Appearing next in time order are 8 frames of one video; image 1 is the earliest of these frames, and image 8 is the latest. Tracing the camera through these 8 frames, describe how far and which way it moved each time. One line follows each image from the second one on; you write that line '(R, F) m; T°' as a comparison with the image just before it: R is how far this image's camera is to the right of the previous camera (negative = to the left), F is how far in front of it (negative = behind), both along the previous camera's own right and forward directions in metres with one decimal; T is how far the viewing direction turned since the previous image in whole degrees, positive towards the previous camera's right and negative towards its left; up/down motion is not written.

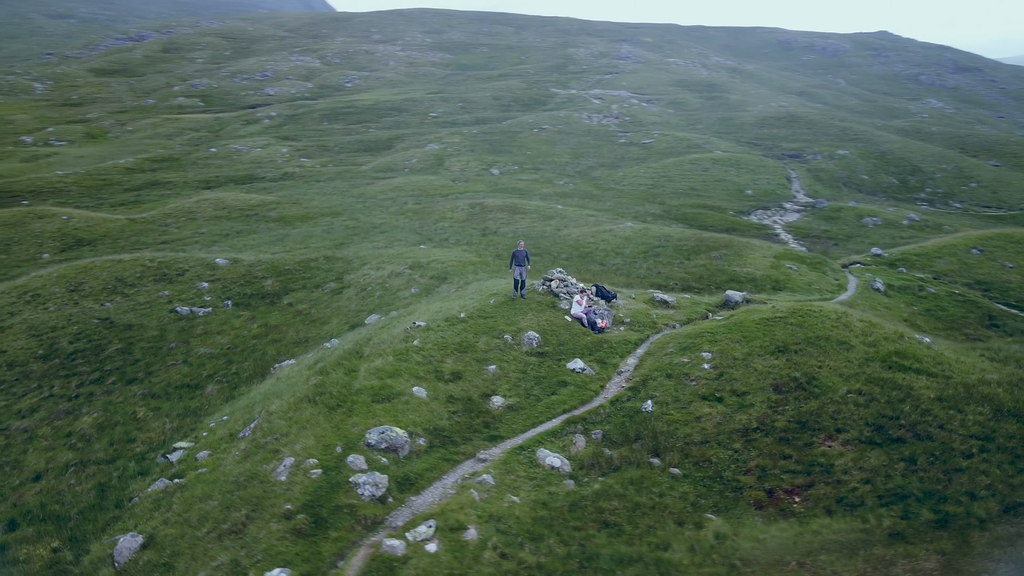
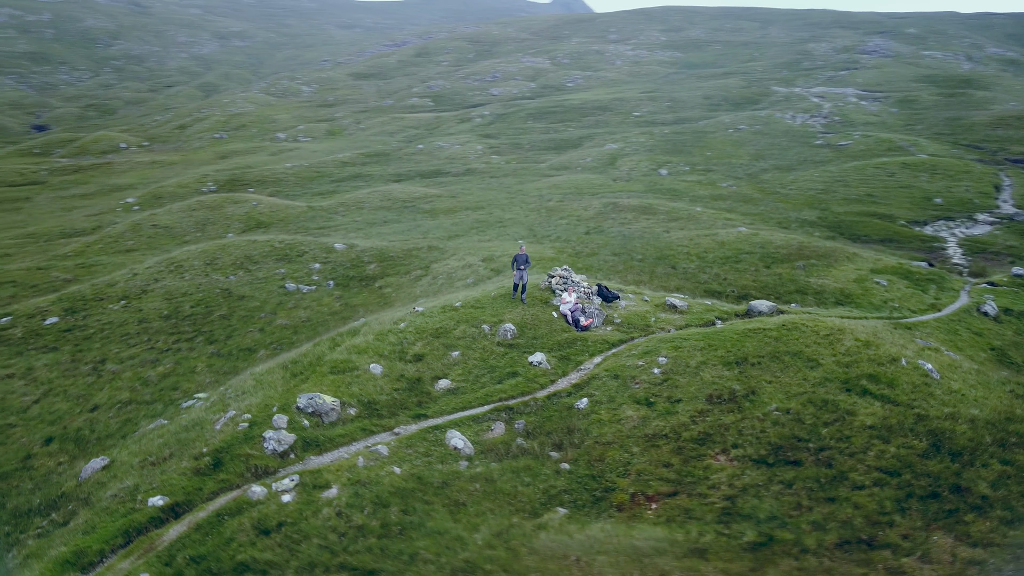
(+8.5, +0.1) m; -17°
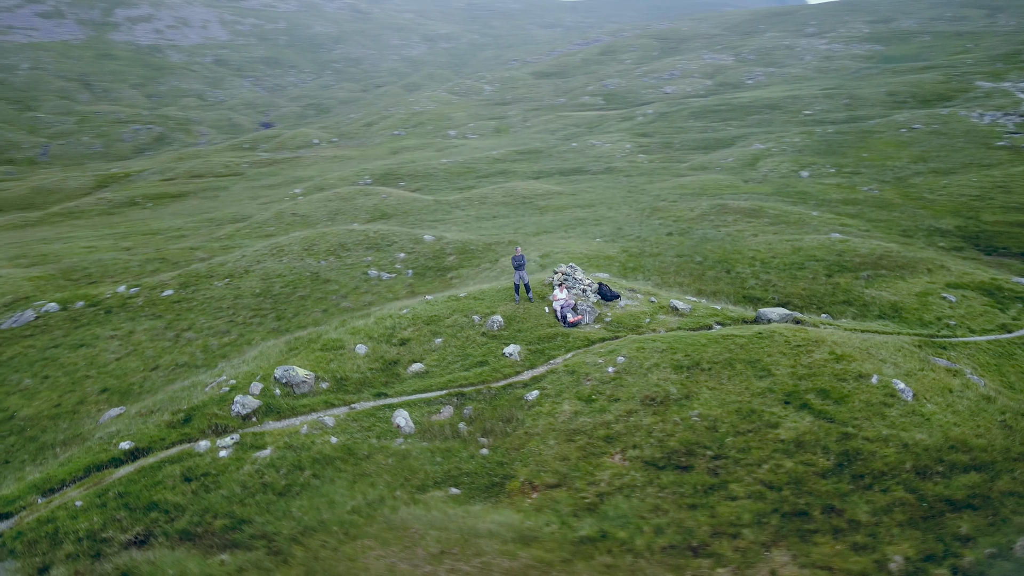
(+6.8, -0.2) m; -13°
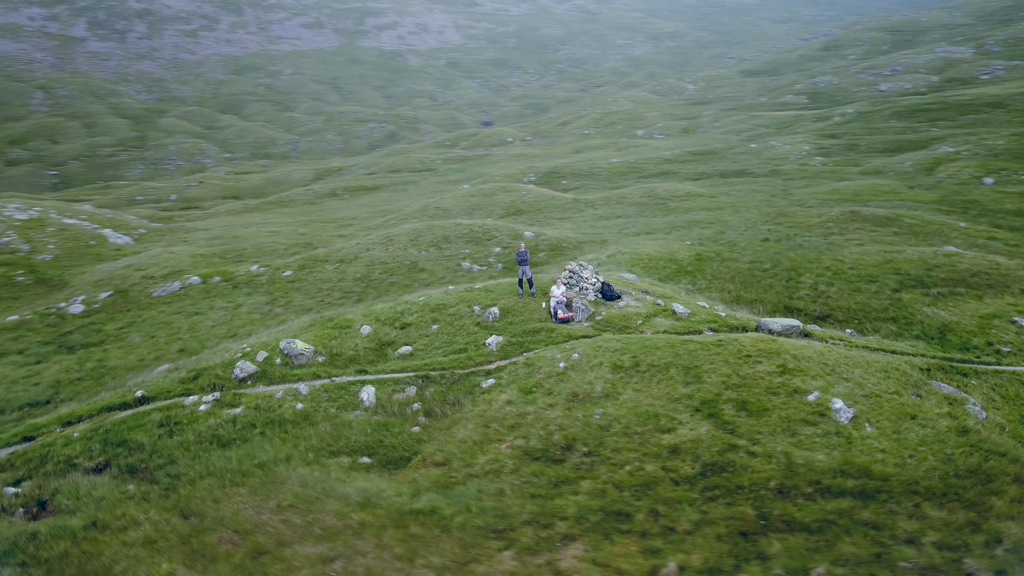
(+7.7, -0.1) m; -15°
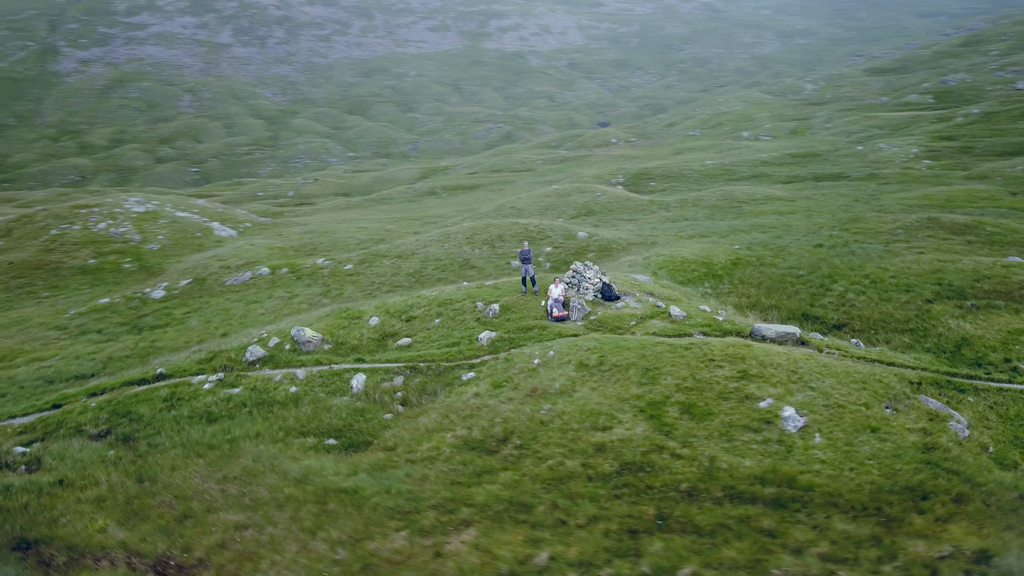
(+4.3, -0.3) m; -8°
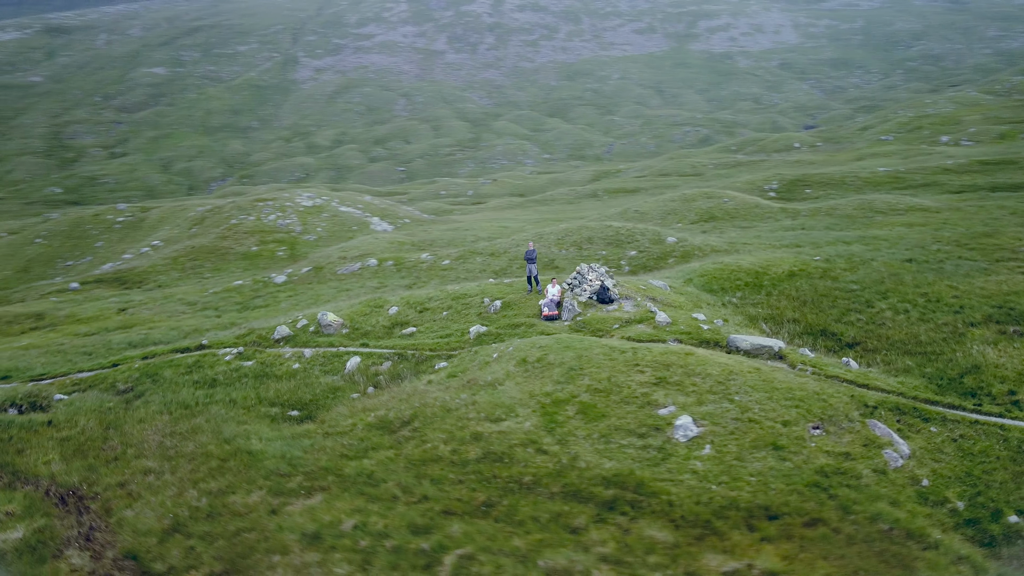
(+7.4, -0.2) m; -14°
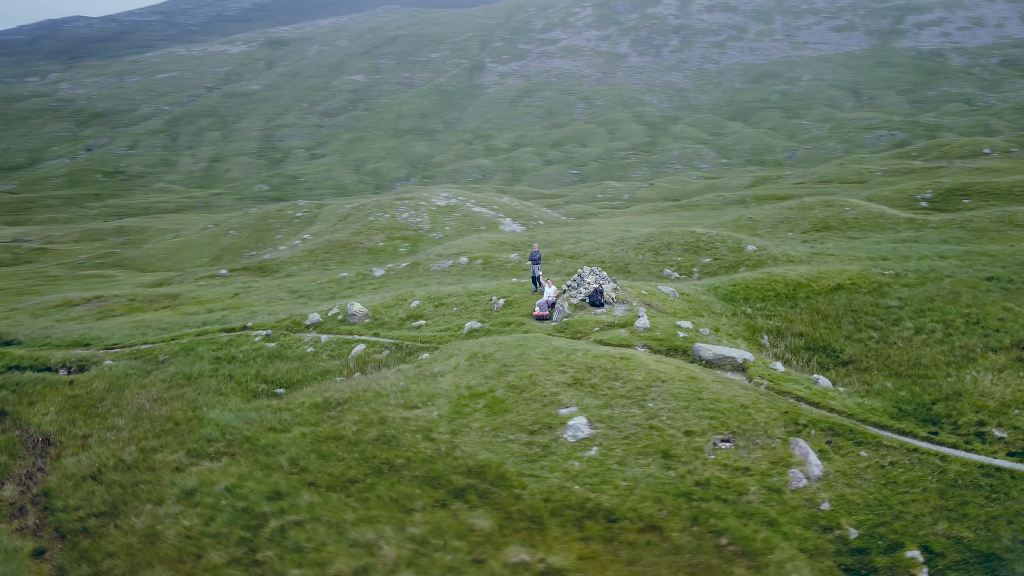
(+6.8, -0.2) m; -12°
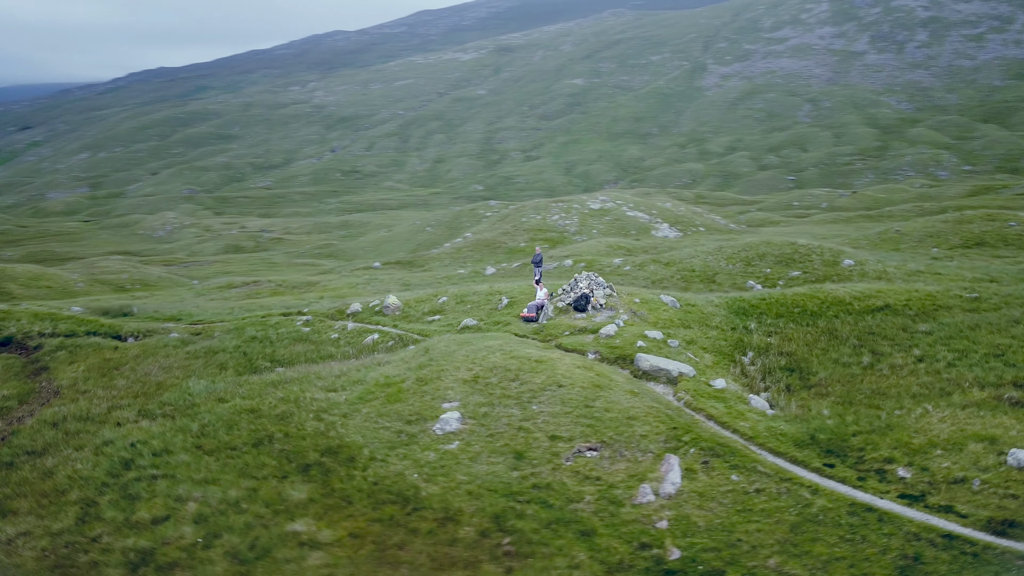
(+8.4, +0.2) m; -15°
